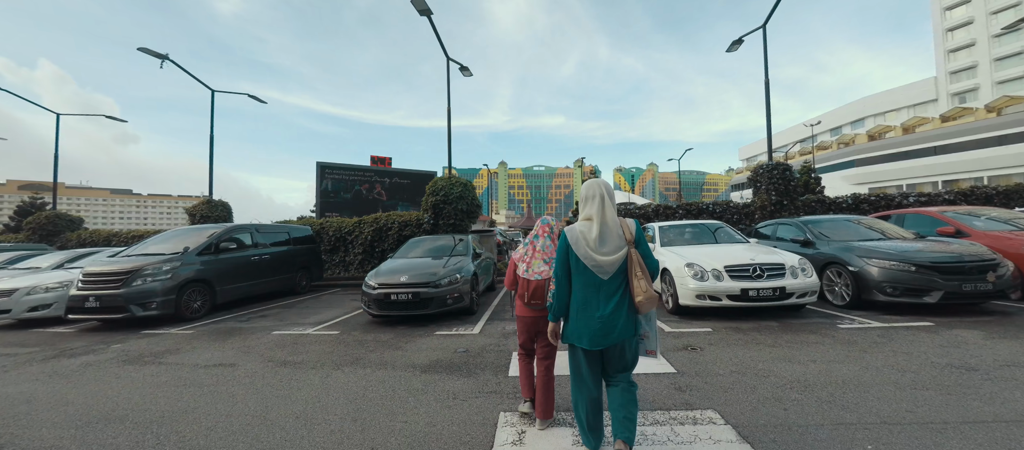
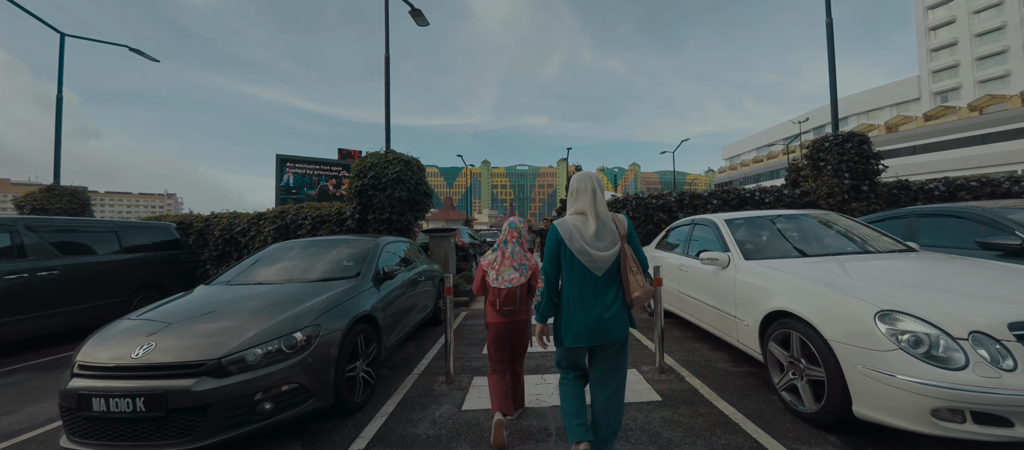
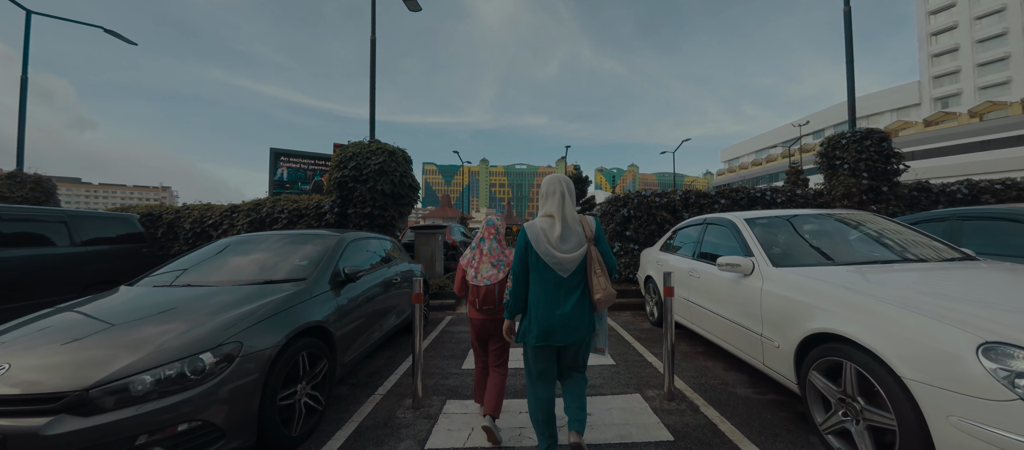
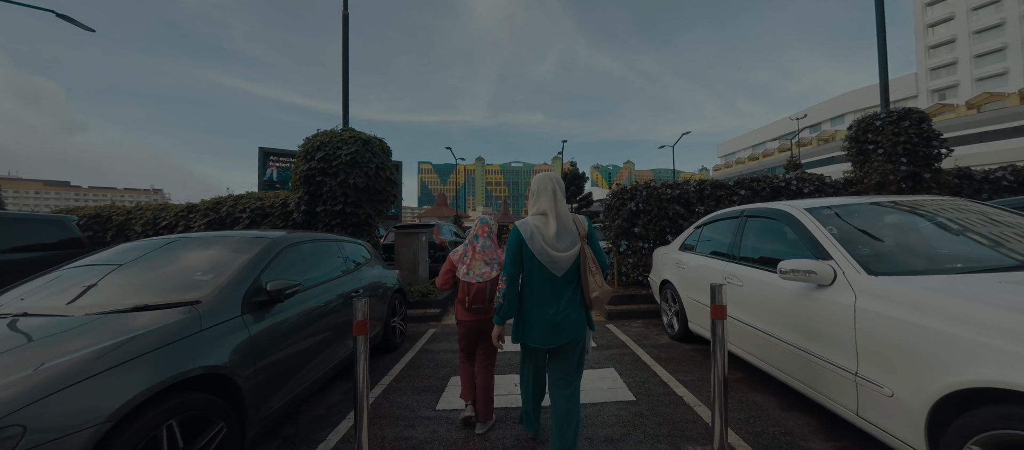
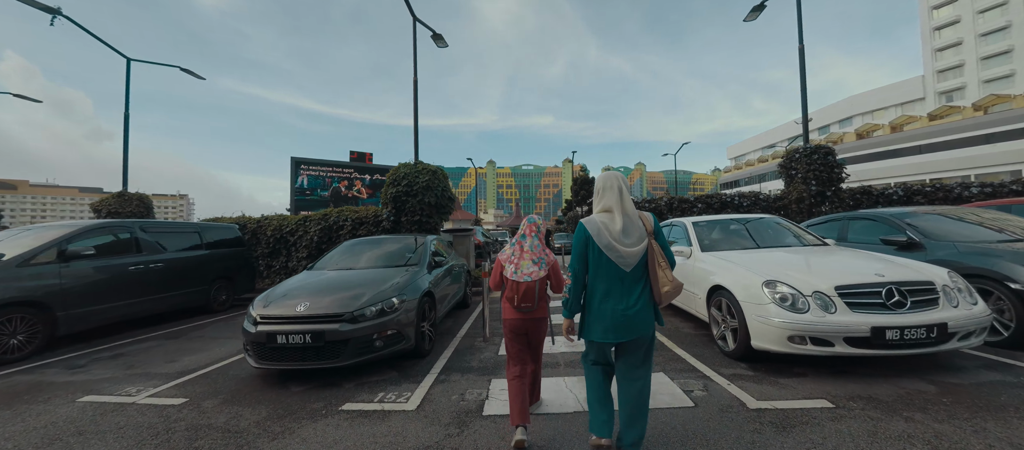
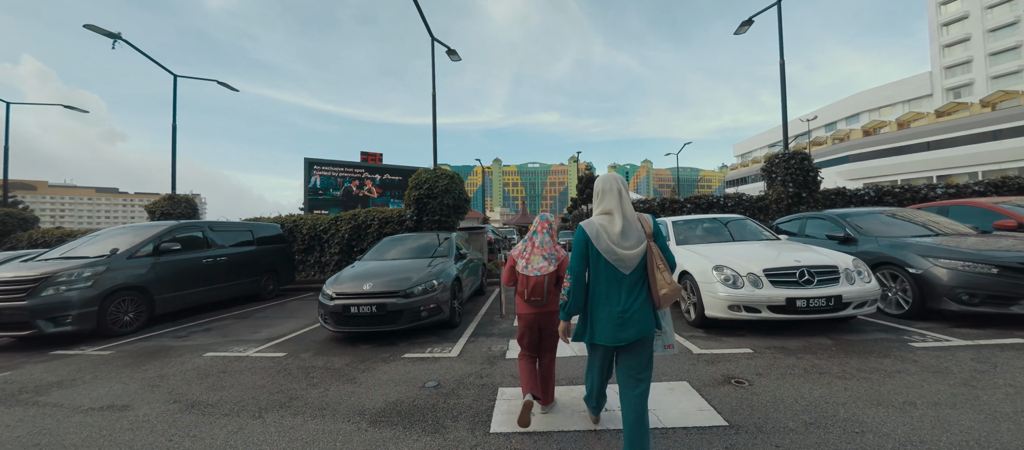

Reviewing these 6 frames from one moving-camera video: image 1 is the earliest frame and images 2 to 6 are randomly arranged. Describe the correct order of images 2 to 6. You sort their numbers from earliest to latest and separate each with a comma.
6, 5, 2, 3, 4
